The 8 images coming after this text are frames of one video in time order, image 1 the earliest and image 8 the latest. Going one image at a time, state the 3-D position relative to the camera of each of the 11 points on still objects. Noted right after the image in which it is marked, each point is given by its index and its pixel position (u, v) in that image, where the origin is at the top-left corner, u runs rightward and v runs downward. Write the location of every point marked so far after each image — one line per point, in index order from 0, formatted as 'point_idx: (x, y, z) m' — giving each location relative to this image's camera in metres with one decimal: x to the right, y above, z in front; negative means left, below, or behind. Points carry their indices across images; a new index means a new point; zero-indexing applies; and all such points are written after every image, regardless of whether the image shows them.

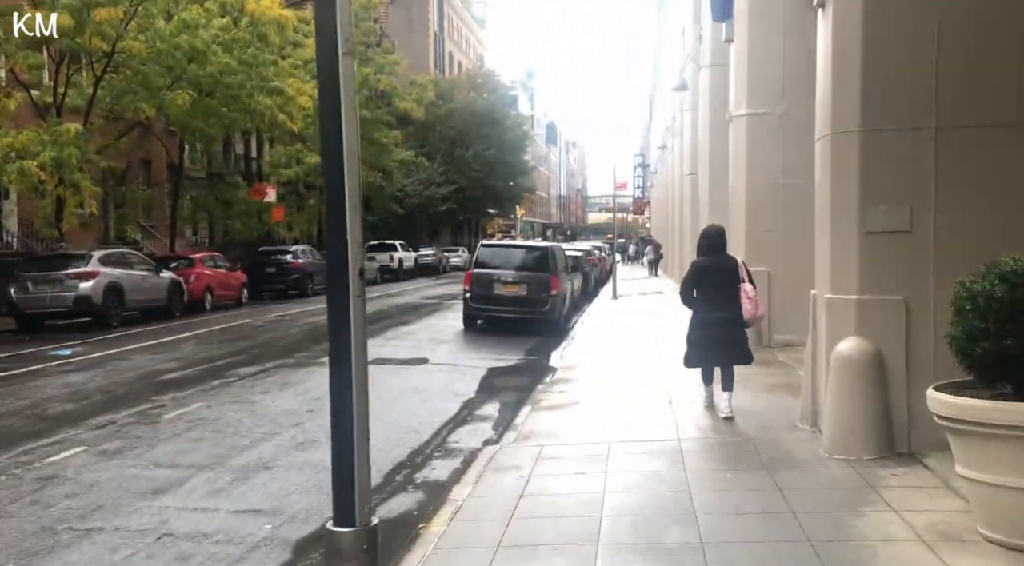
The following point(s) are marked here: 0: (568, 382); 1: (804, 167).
0: (+0.7, -1.2, +11.3) m
1: (+4.0, +1.6, +12.8) m
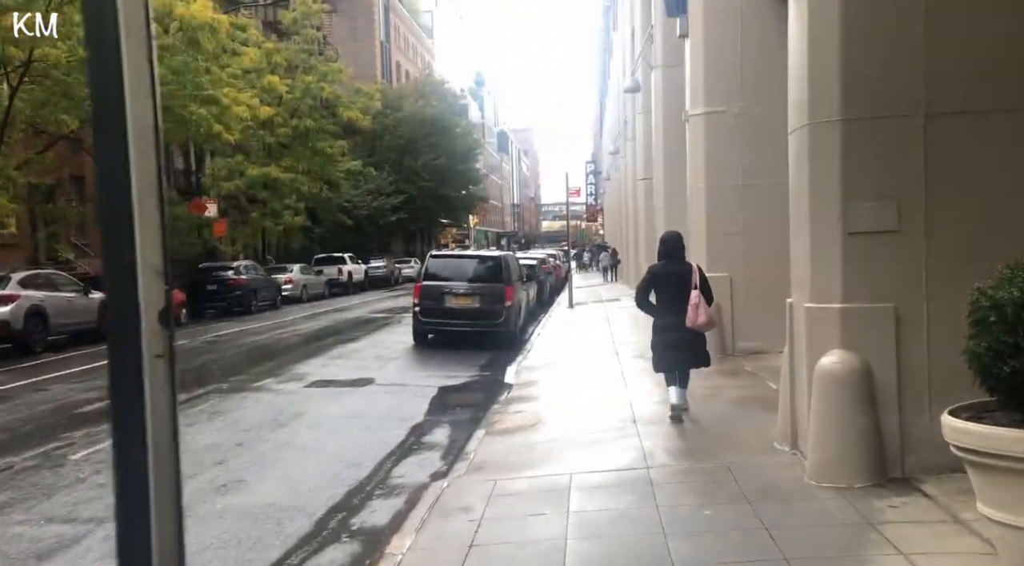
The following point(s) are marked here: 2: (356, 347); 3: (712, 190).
0: (+0.1, -1.3, +10.6) m
1: (+3.3, +1.5, +12.2) m
2: (-2.7, -1.1, +16.3) m
3: (+2.7, +1.2, +12.4) m
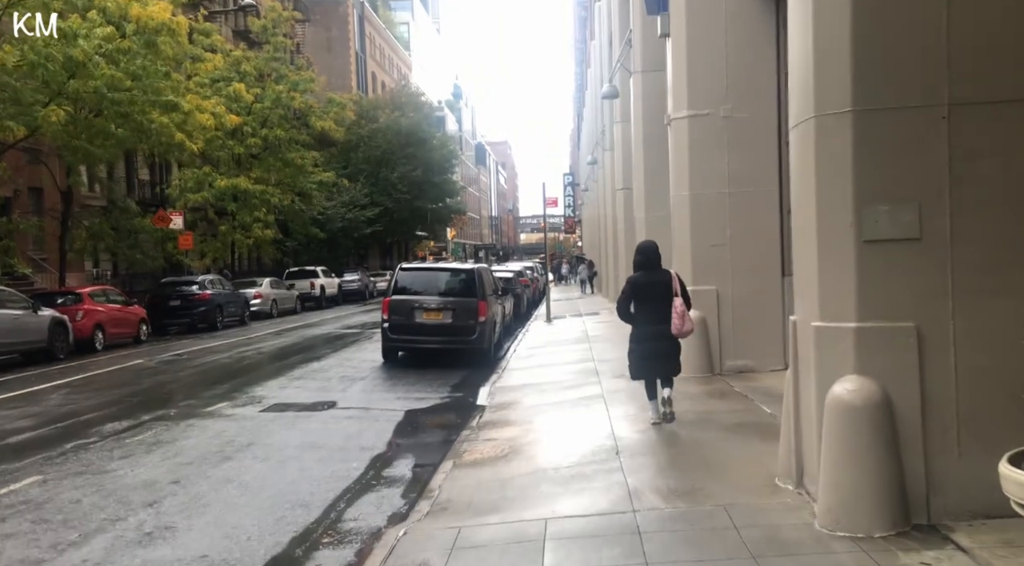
0: (-0.1, -1.5, +9.7) m
1: (+3.0, +1.3, +11.5) m
2: (-3.2, -1.4, +15.4) m
3: (+2.3, +1.1, +11.7) m
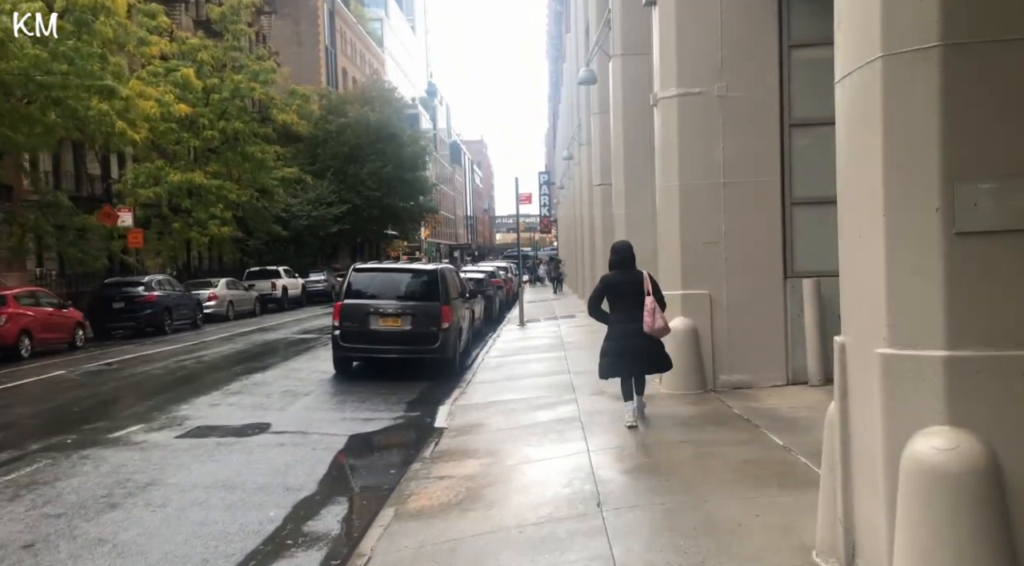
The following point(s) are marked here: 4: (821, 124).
0: (-0.5, -1.5, +8.2) m
1: (+2.6, +1.3, +10.0) m
2: (-3.7, -1.4, +13.8) m
3: (+1.9, +1.0, +10.2) m
4: (+3.4, +1.7, +10.1) m
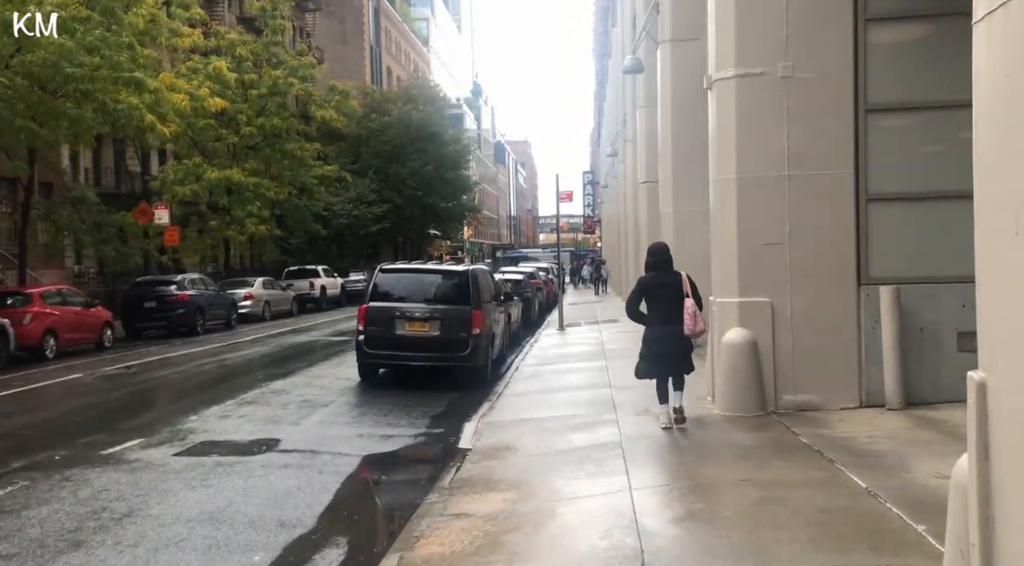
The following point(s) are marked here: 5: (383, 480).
0: (-0.3, -1.6, +7.1) m
1: (+2.9, +1.2, +8.8) m
2: (-3.2, -1.4, +12.9) m
3: (+2.3, +1.0, +9.0) m
4: (+3.7, +1.6, +8.9) m
5: (-1.1, -1.7, +7.9) m
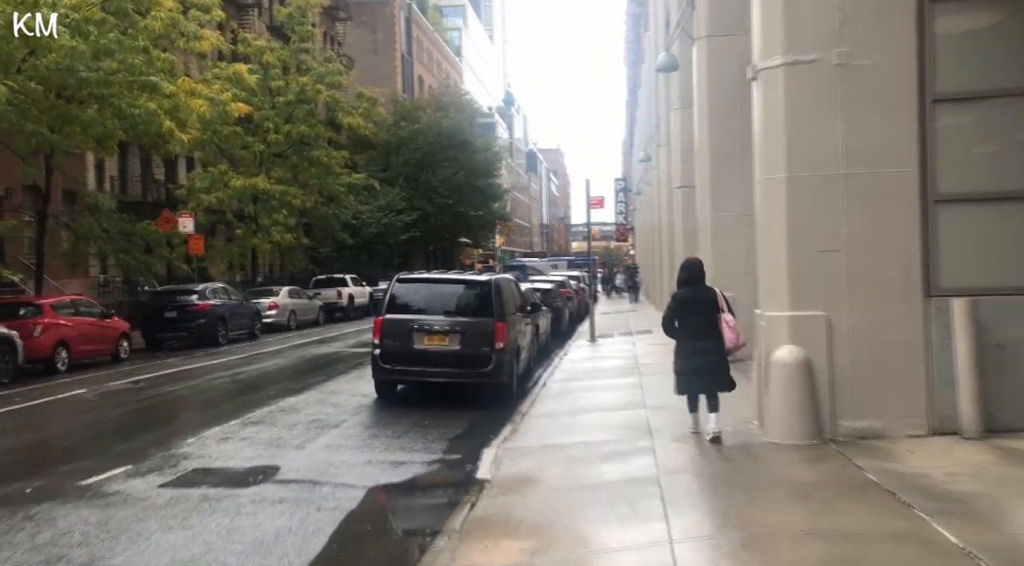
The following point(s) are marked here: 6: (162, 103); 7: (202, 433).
0: (-0.1, -1.6, +6.2) m
1: (+3.1, +1.1, +7.8) m
2: (-2.8, -1.6, +12.1) m
3: (+2.5, +0.9, +8.0) m
4: (+3.9, +1.6, +7.8) m
5: (-0.9, -1.8, +7.0) m
6: (-7.6, +3.9, +20.1) m
7: (-3.4, -1.6, +10.1) m
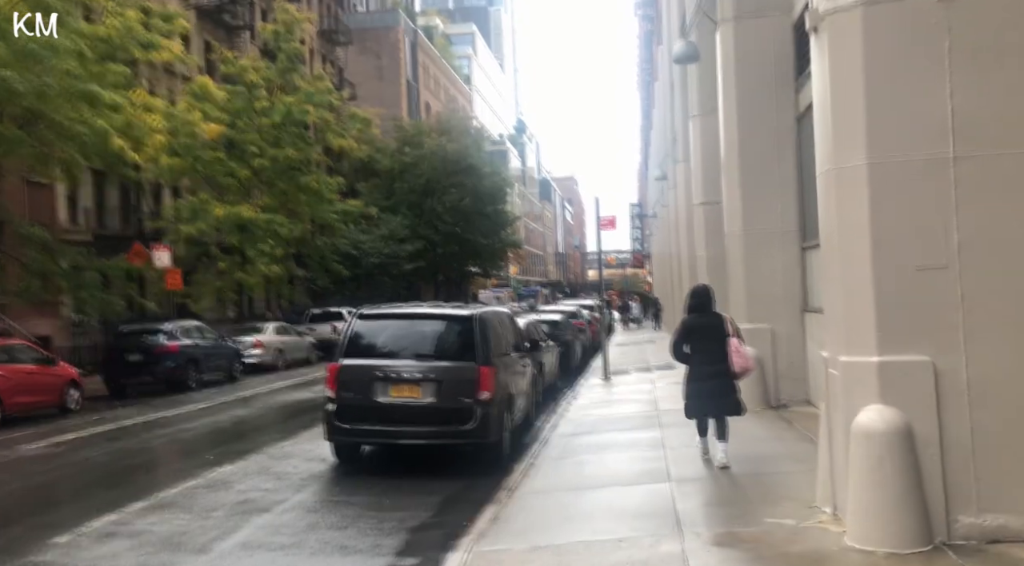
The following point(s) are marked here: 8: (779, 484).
0: (-0.4, -1.8, +3.7) m
1: (+2.9, +1.0, +5.4) m
2: (-2.9, -2.0, +9.6) m
3: (+2.2, +0.7, +5.6) m
4: (+3.6, +1.4, +5.4) m
5: (-1.1, -2.0, +4.5) m
6: (-7.7, +3.1, +17.9) m
7: (-3.5, -2.0, +7.7) m
8: (+2.2, -1.7, +7.7) m
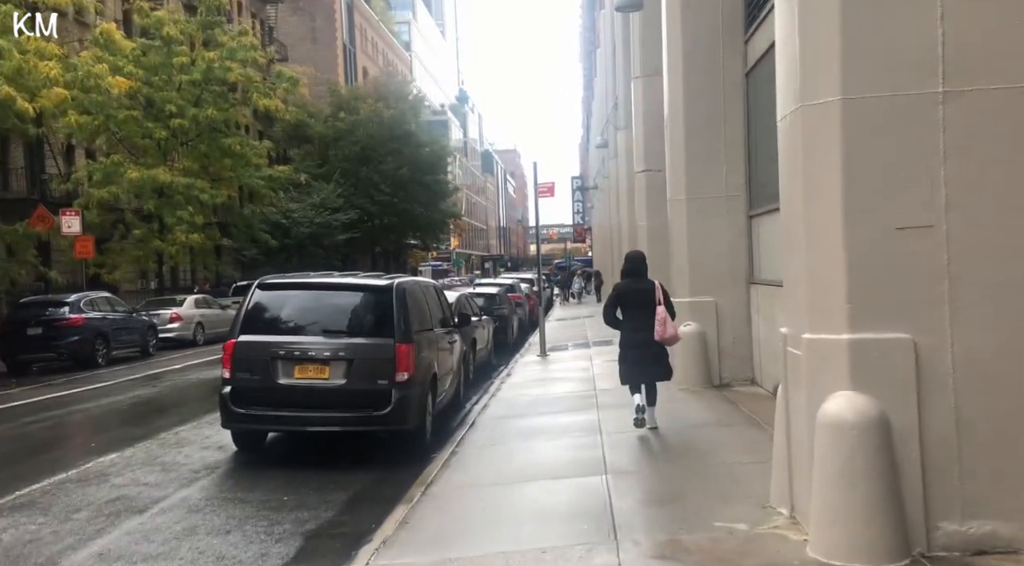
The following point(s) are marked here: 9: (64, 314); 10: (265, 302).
0: (-0.7, -1.7, +2.7) m
1: (+2.4, +1.1, +4.5) m
2: (-3.7, -1.7, +8.4) m
3: (+1.7, +0.9, +4.6) m
4: (+3.2, +1.6, +4.5) m
5: (-1.6, -1.8, +3.5) m
6: (-8.9, +3.7, +16.2) m
7: (-4.2, -1.7, +6.5) m
8: (+1.6, -1.4, +6.8) m
9: (-9.5, -0.7, +19.7) m
10: (-2.4, -0.2, +9.1) m
